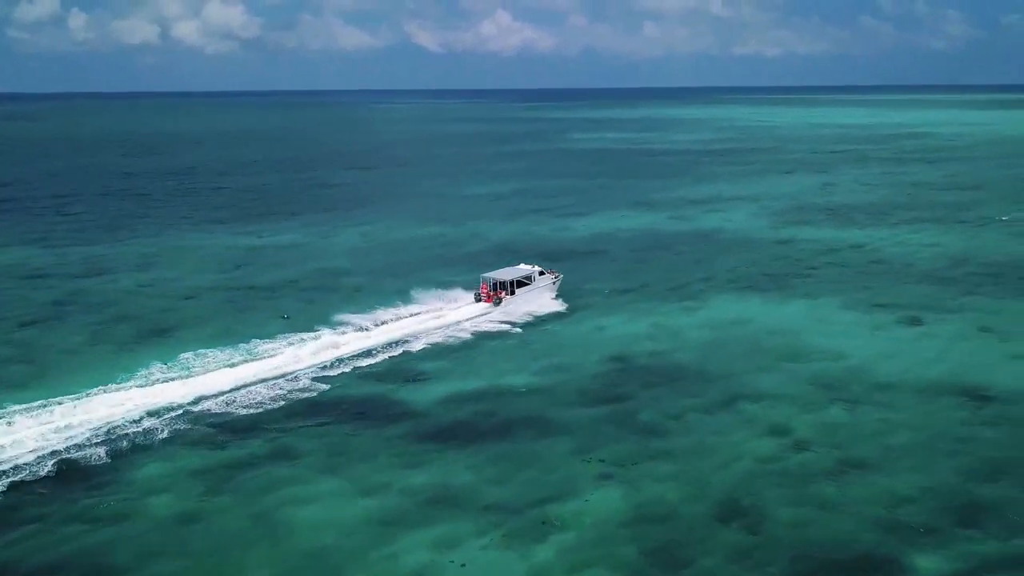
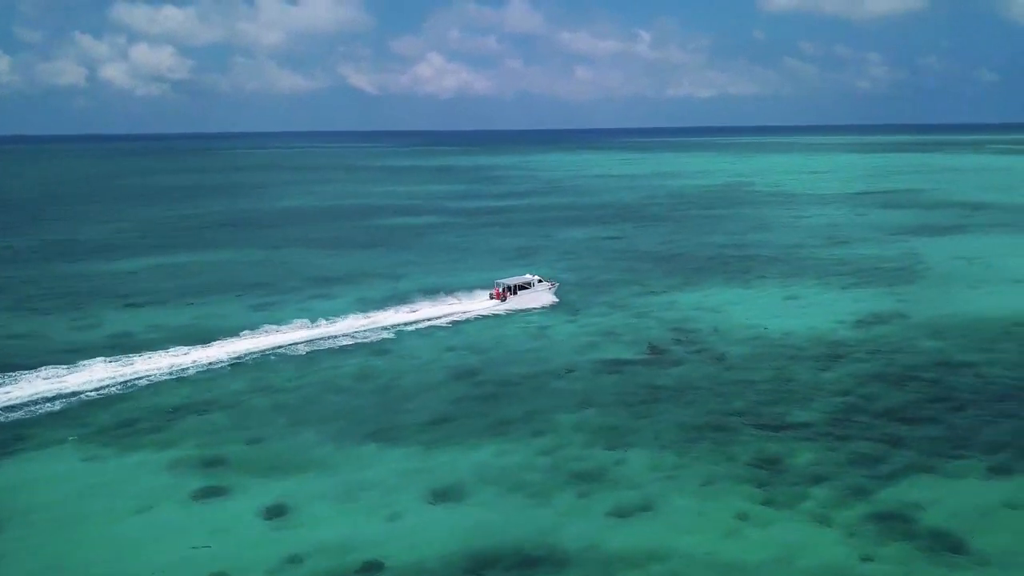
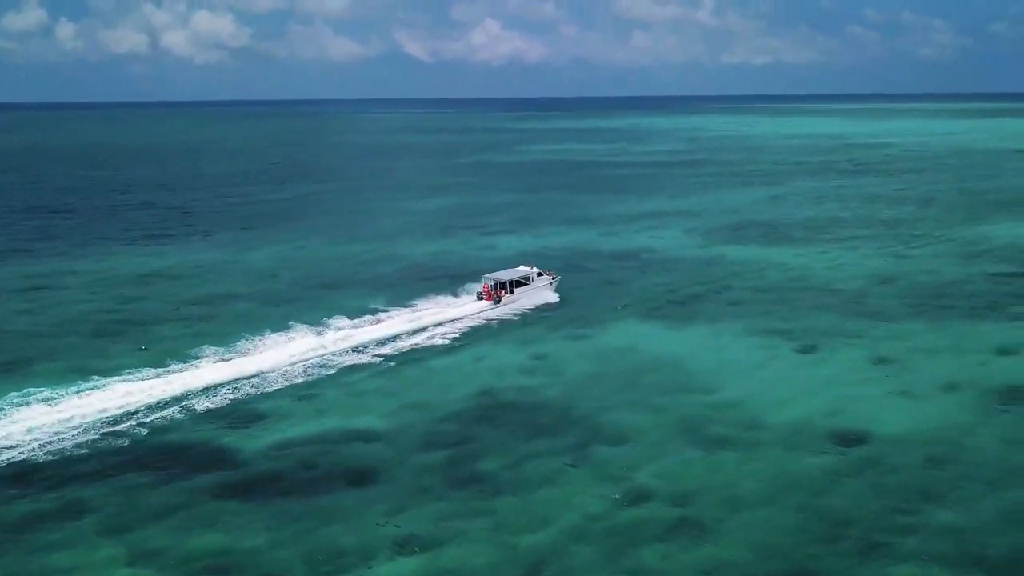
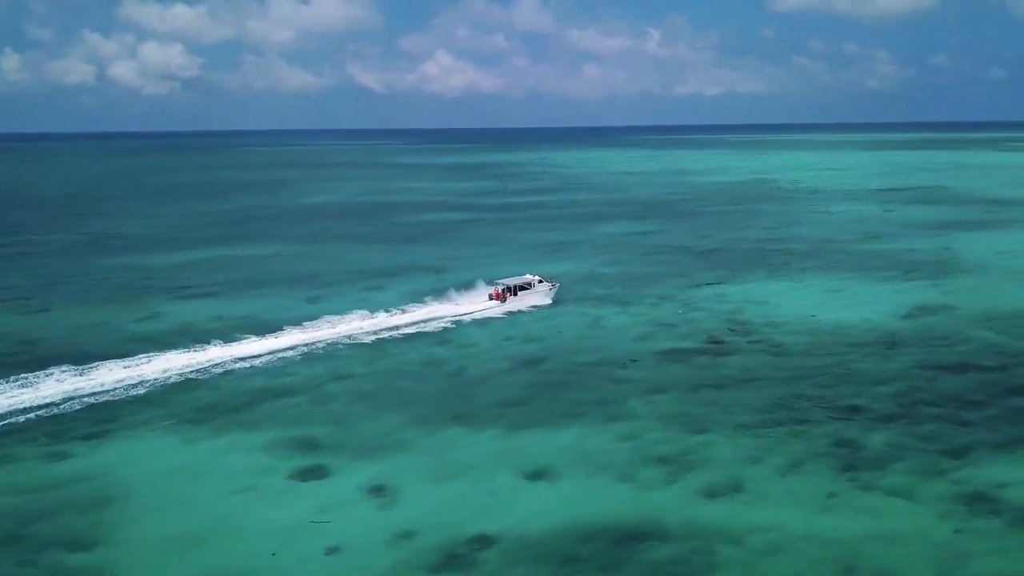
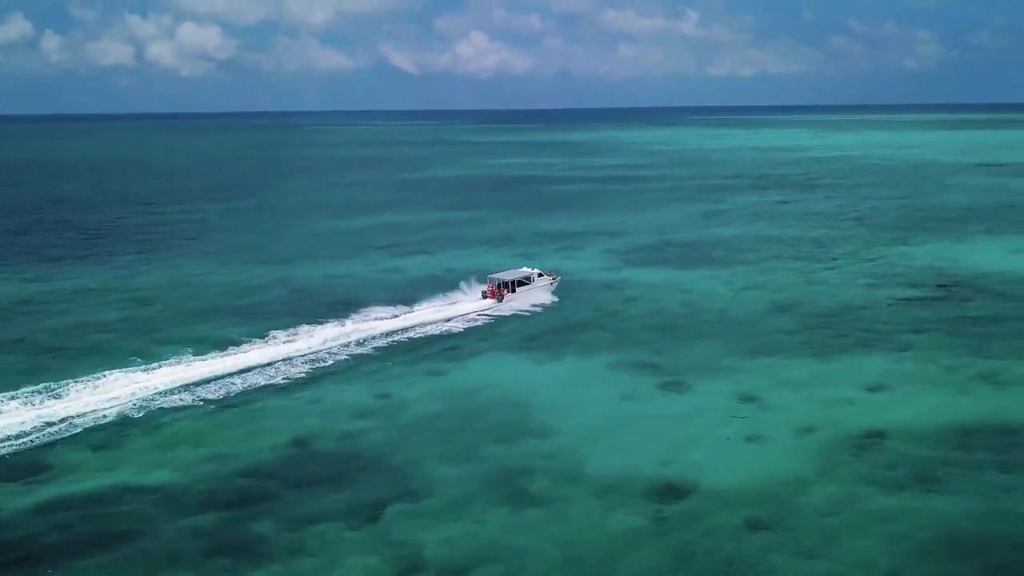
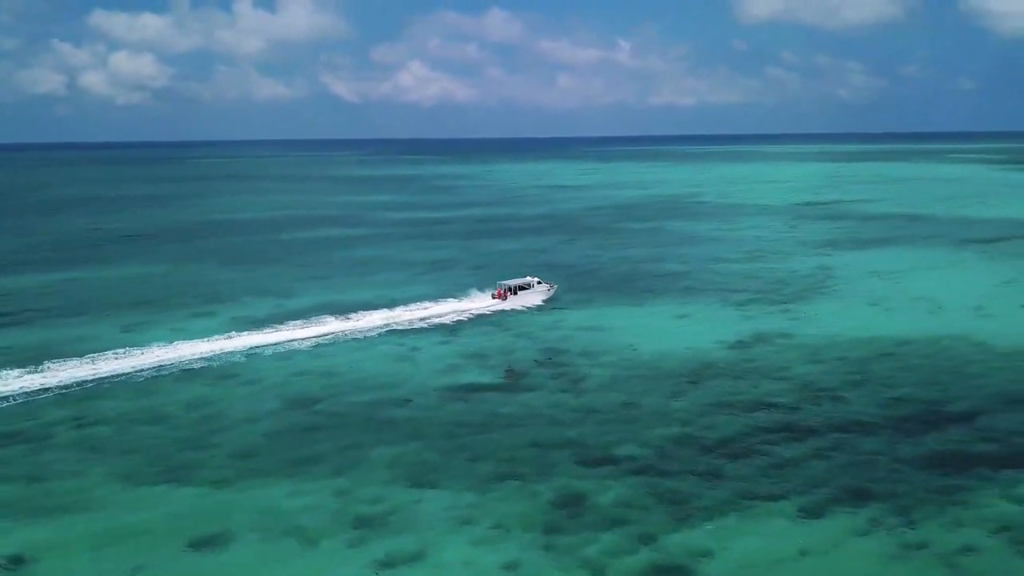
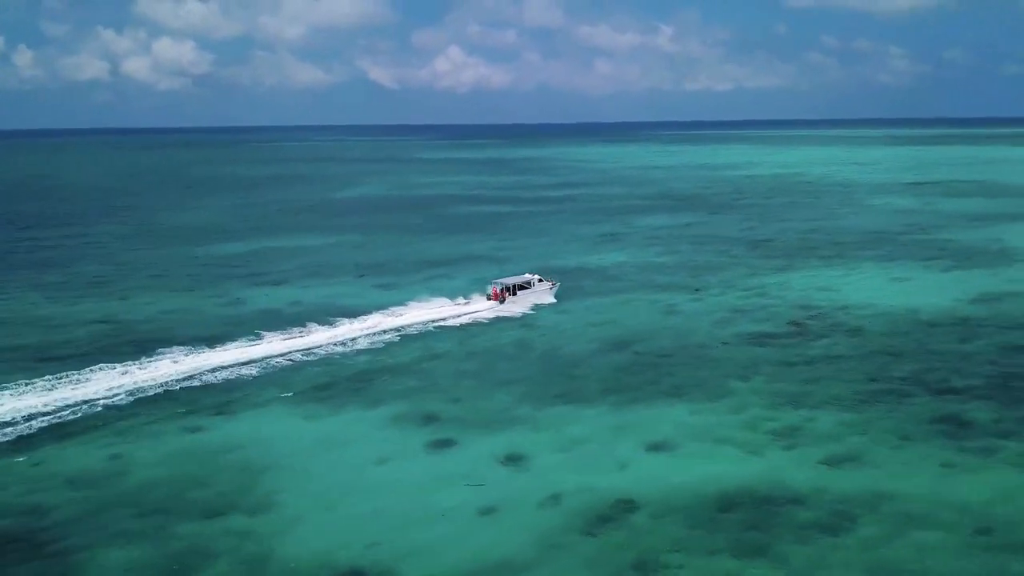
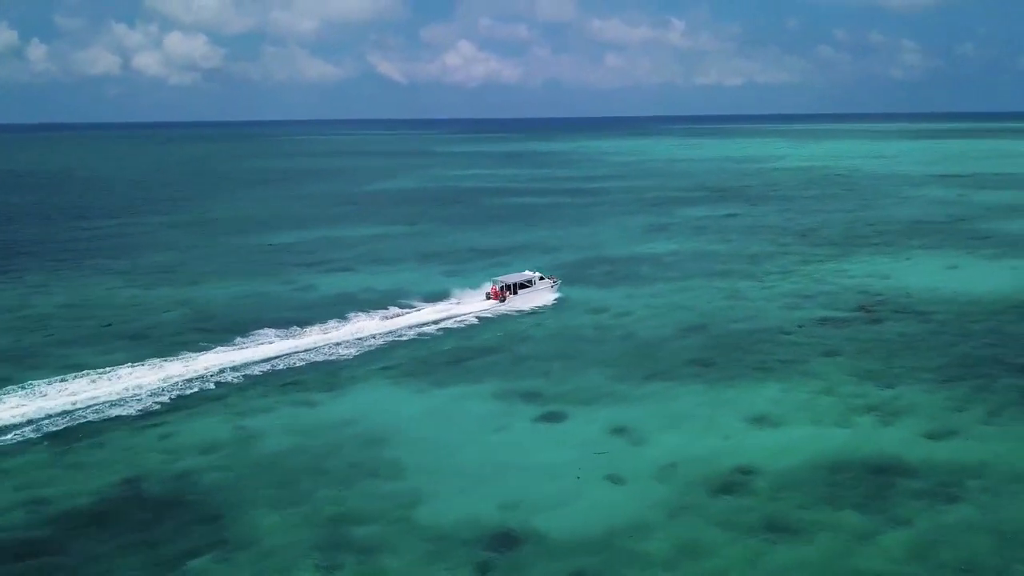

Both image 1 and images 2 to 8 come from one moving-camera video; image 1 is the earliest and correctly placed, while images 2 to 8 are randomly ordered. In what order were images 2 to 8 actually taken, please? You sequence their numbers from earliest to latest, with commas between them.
3, 5, 8, 7, 4, 2, 6
